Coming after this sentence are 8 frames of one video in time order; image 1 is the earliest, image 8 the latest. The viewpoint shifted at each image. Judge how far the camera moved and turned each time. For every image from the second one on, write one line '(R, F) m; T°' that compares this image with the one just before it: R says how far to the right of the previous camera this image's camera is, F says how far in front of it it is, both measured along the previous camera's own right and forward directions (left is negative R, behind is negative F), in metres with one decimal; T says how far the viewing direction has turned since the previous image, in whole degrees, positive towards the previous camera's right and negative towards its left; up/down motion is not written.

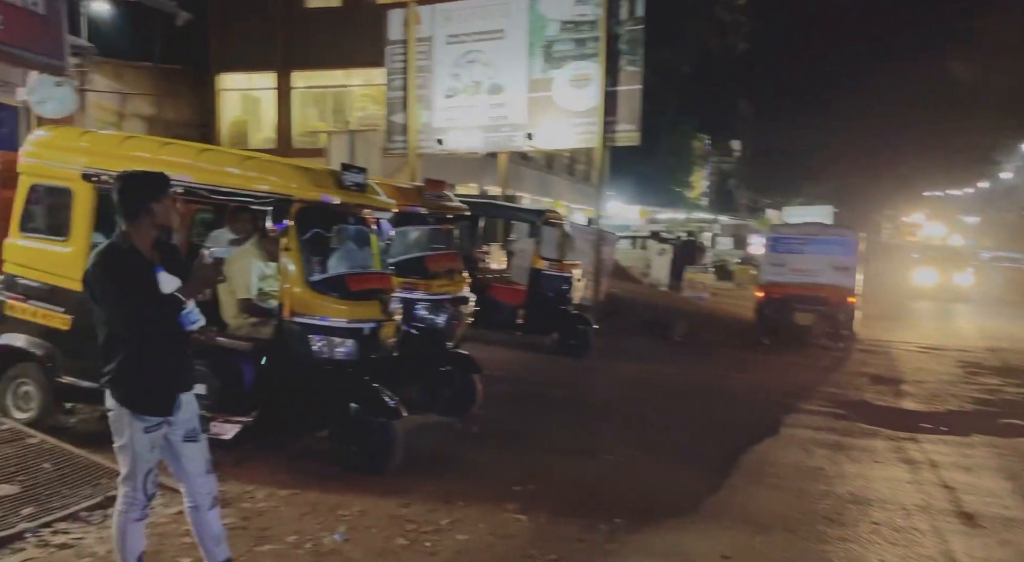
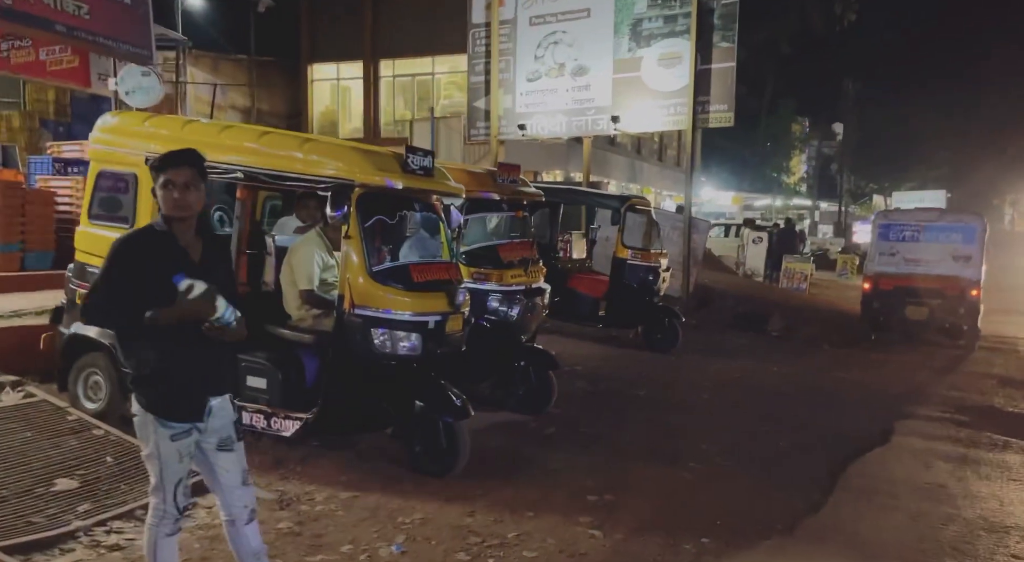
(+0.1, +0.4) m; -6°
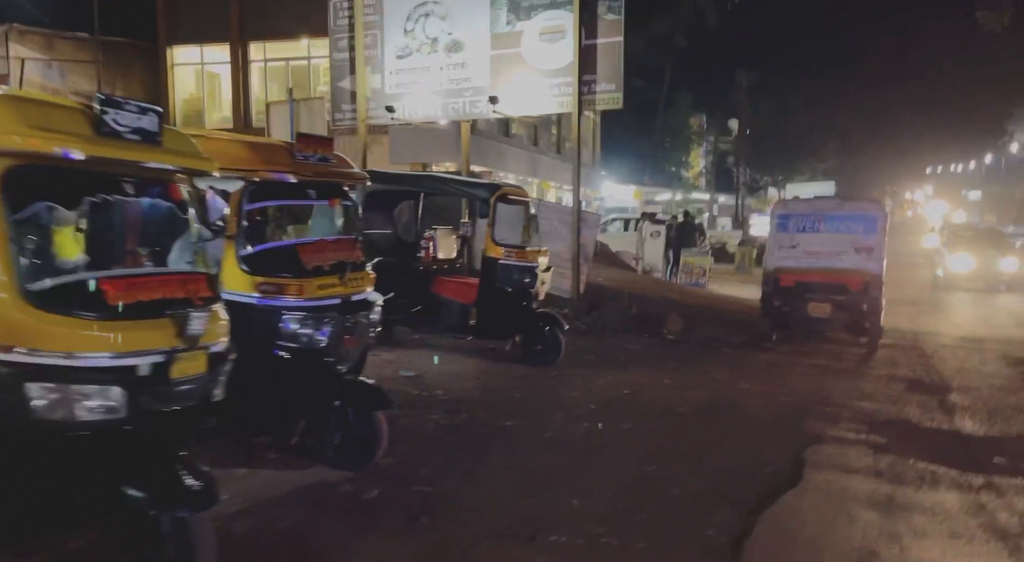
(+0.6, +1.5) m; +6°
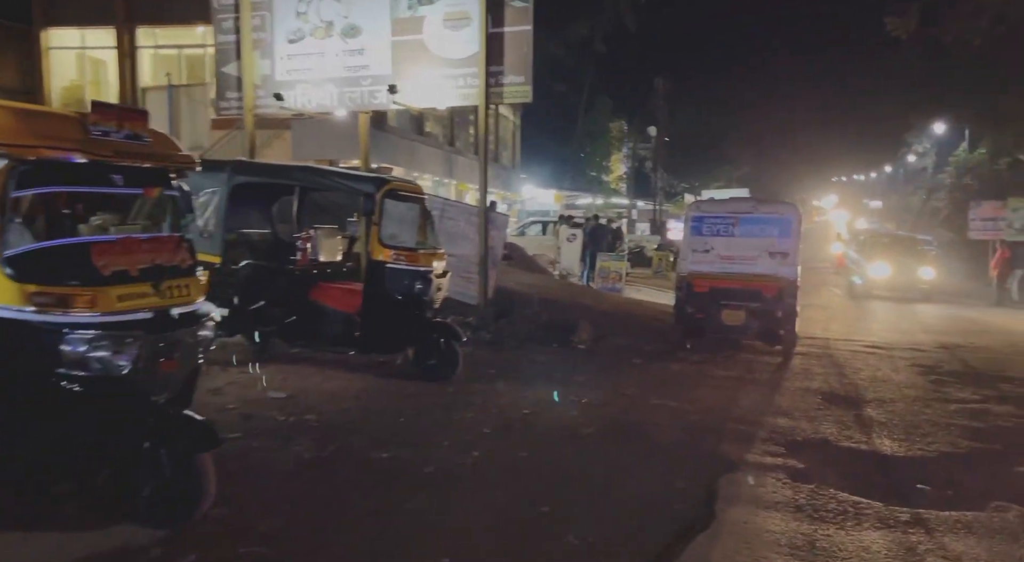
(+0.3, +0.8) m; +5°
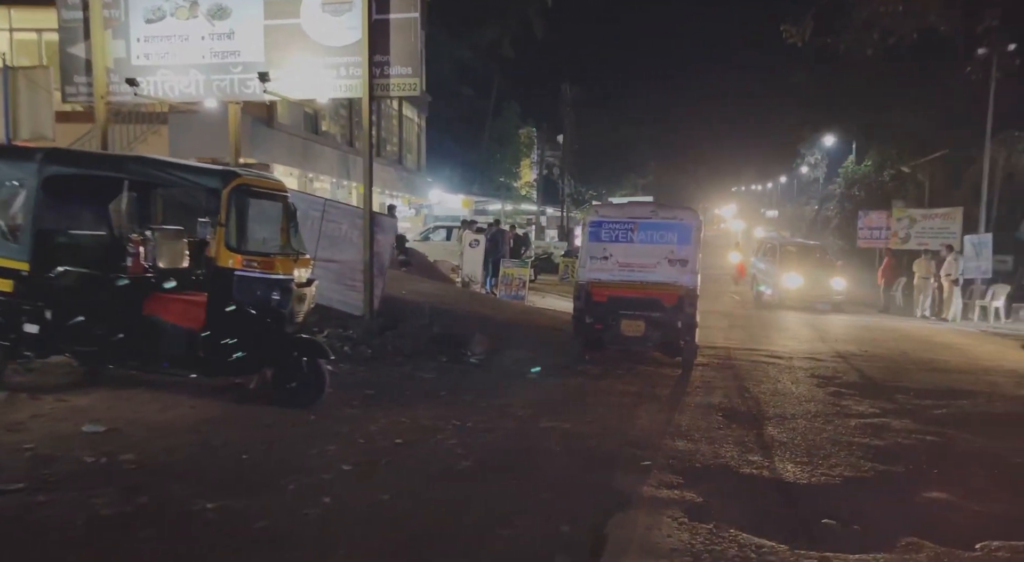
(+0.3, +0.8) m; +6°
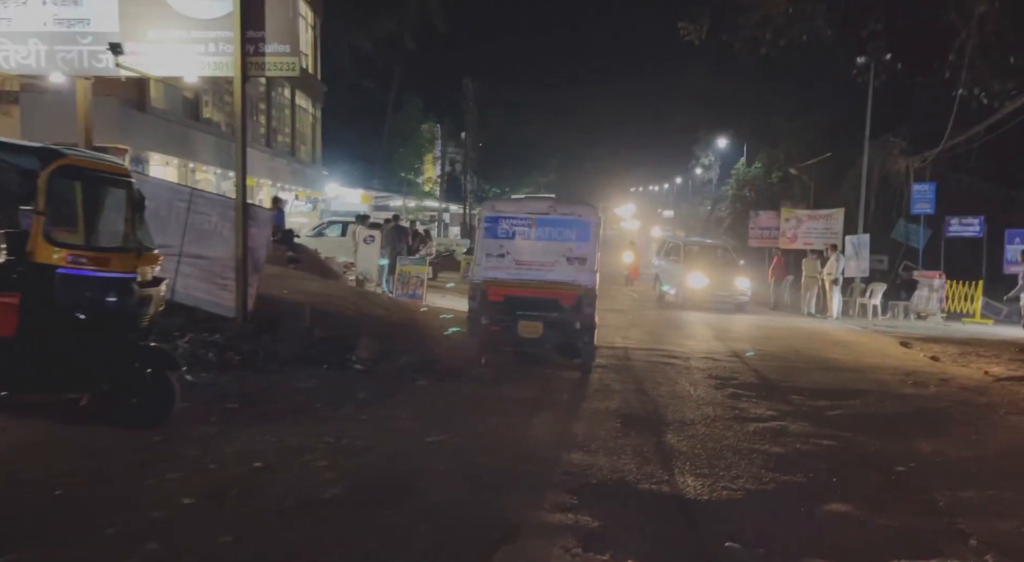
(+0.2, +0.7) m; +7°
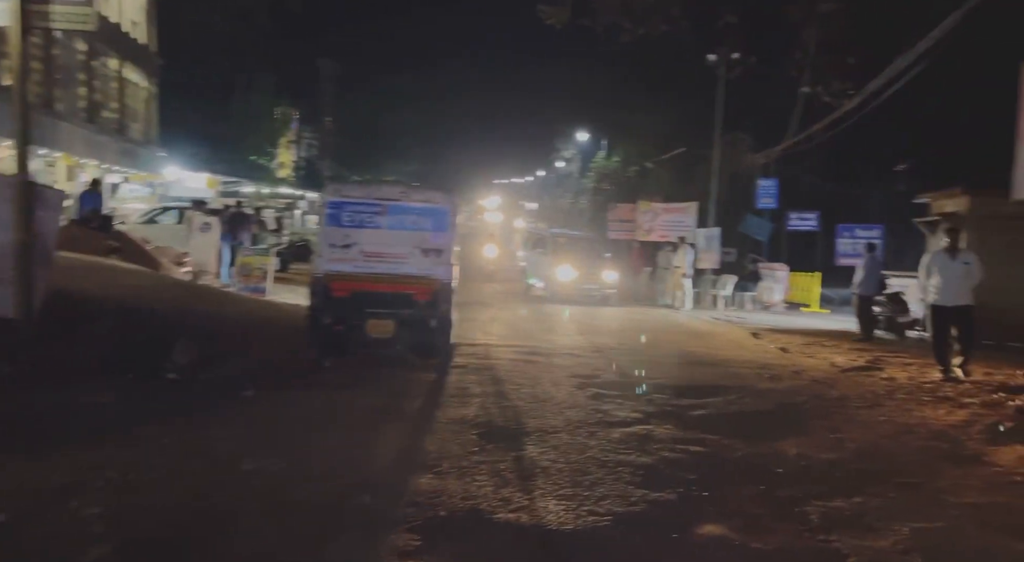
(+0.2, +1.0) m; +10°
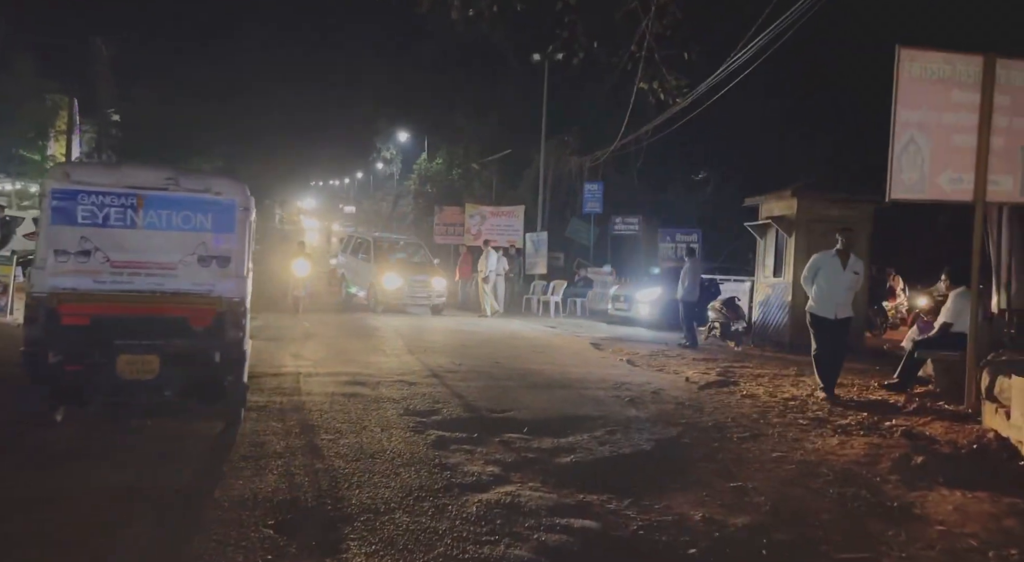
(+0.1, +2.4) m; +12°
